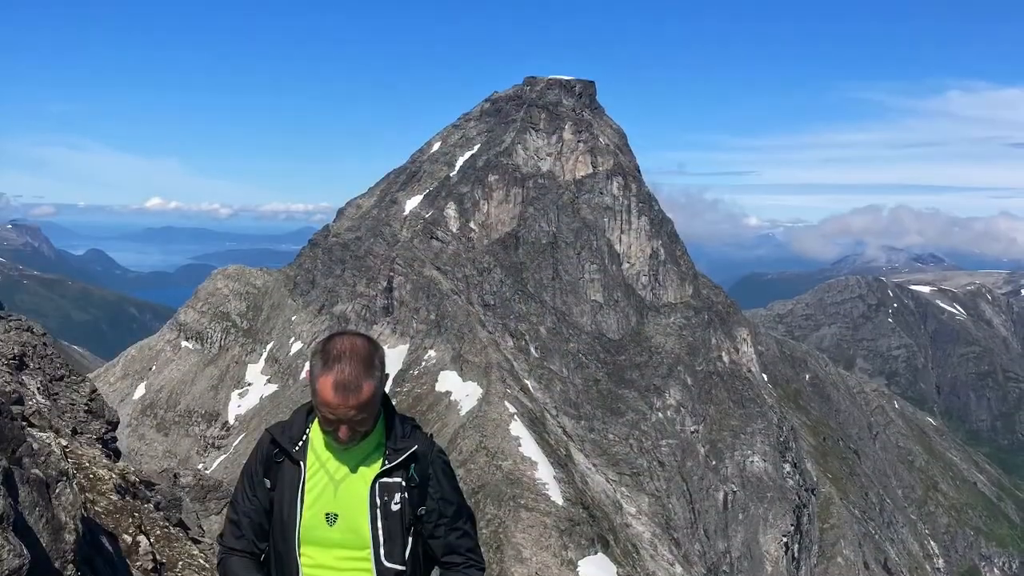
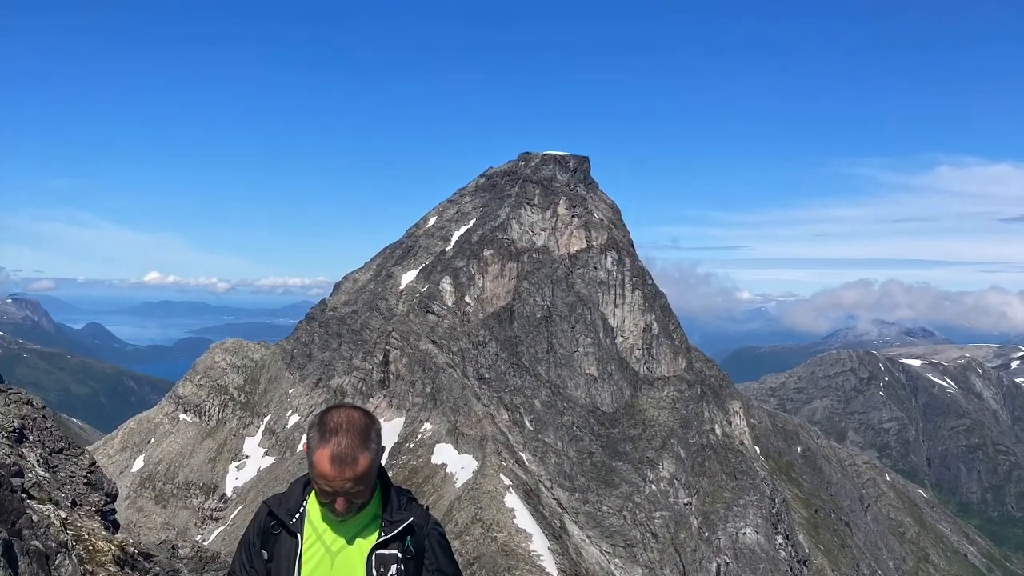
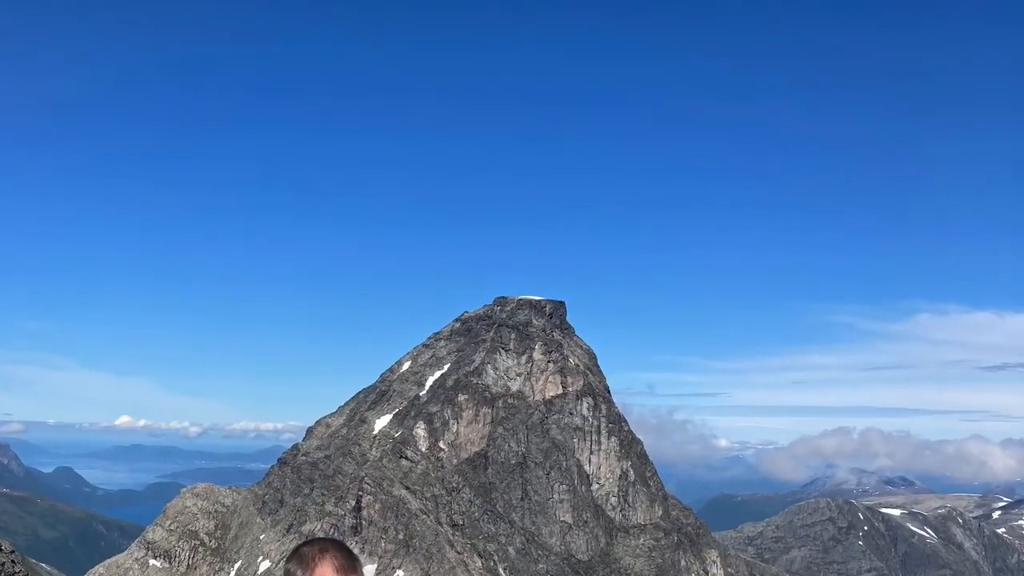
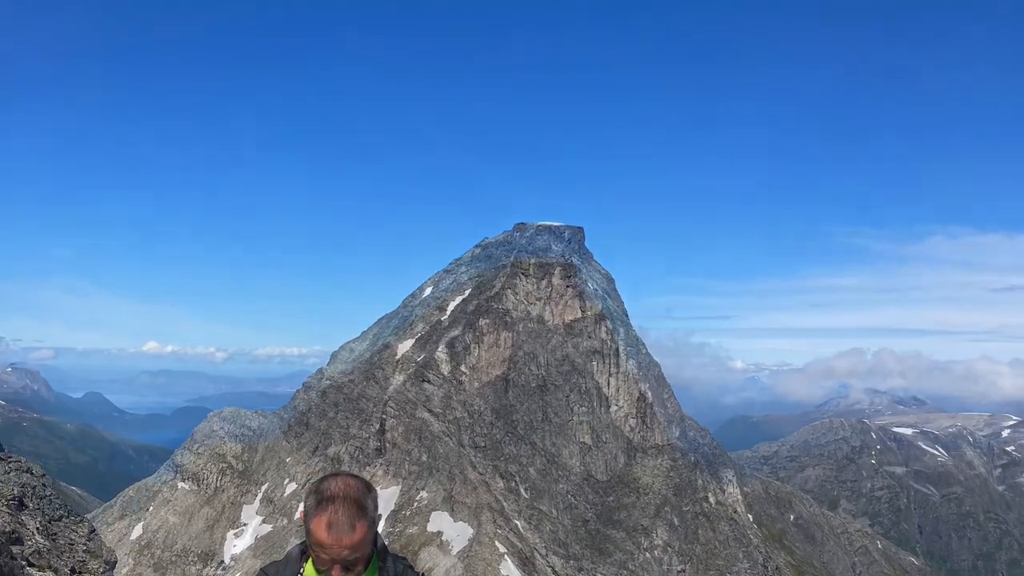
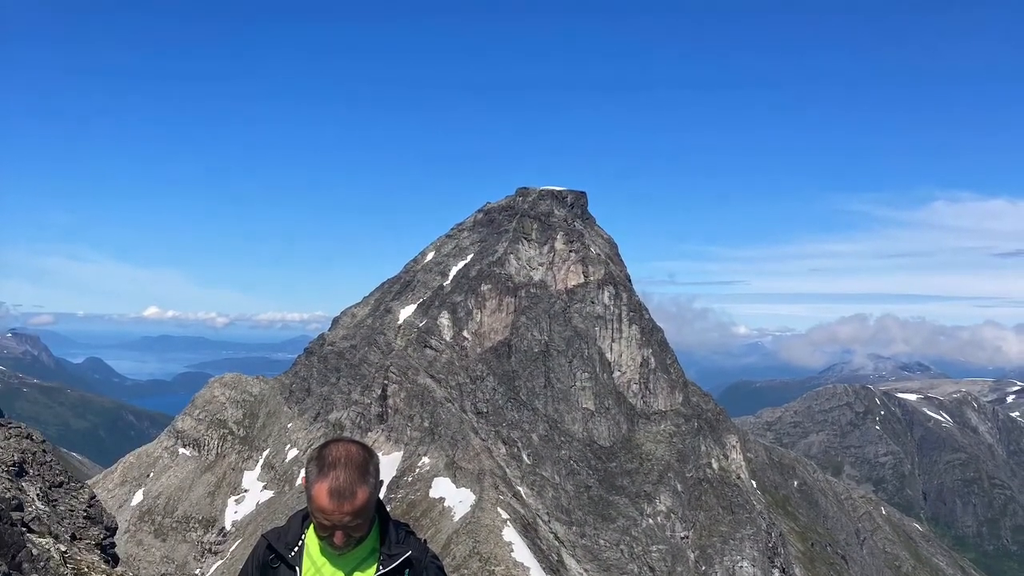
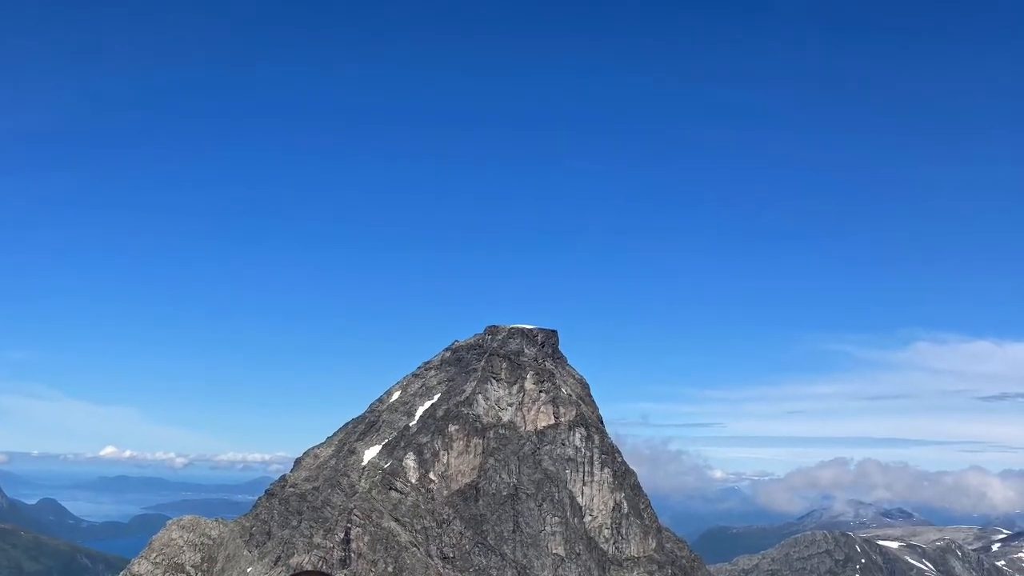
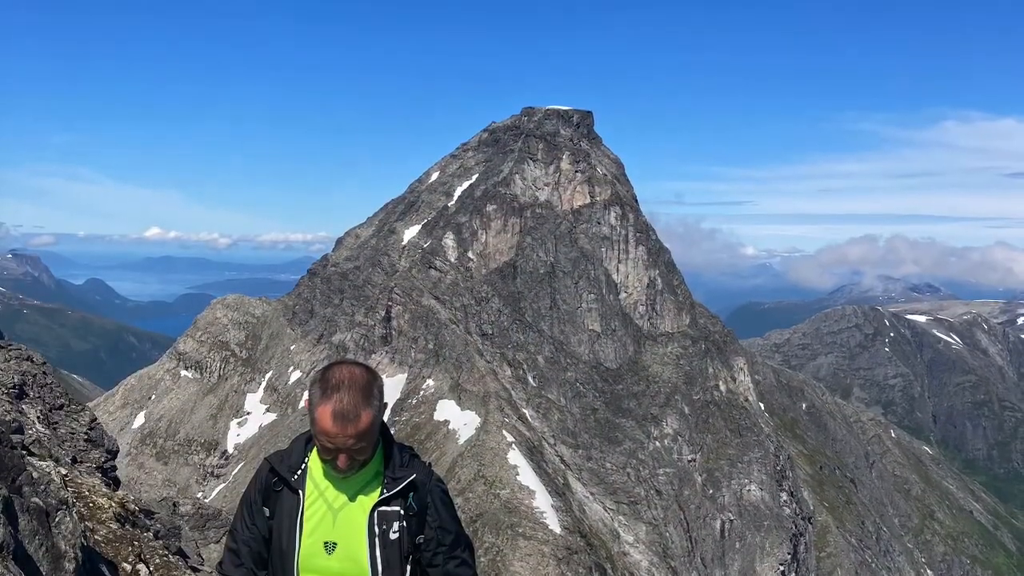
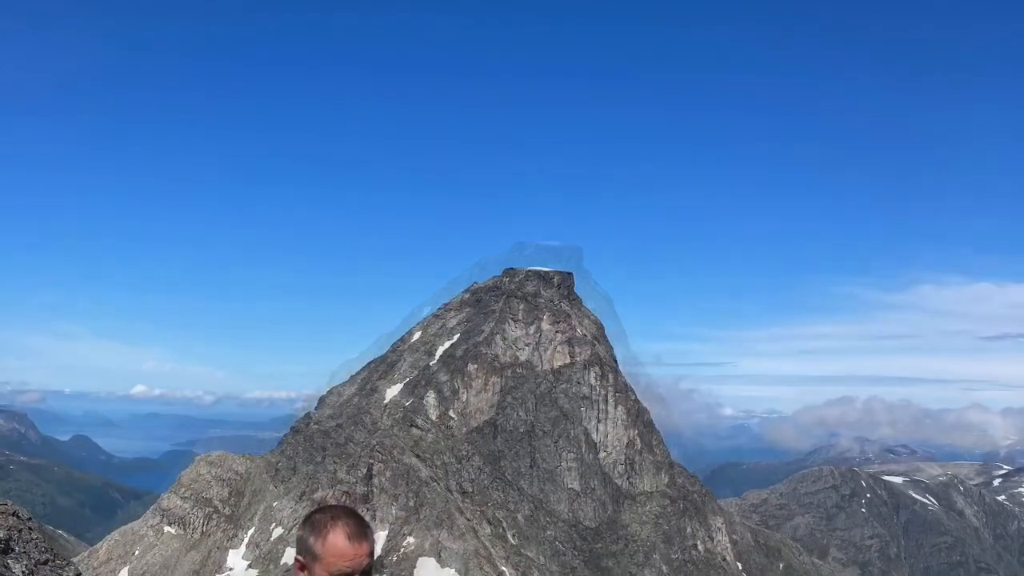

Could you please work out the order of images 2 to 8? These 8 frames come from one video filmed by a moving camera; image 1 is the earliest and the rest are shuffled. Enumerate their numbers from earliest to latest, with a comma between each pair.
7, 2, 5, 4, 8, 3, 6
